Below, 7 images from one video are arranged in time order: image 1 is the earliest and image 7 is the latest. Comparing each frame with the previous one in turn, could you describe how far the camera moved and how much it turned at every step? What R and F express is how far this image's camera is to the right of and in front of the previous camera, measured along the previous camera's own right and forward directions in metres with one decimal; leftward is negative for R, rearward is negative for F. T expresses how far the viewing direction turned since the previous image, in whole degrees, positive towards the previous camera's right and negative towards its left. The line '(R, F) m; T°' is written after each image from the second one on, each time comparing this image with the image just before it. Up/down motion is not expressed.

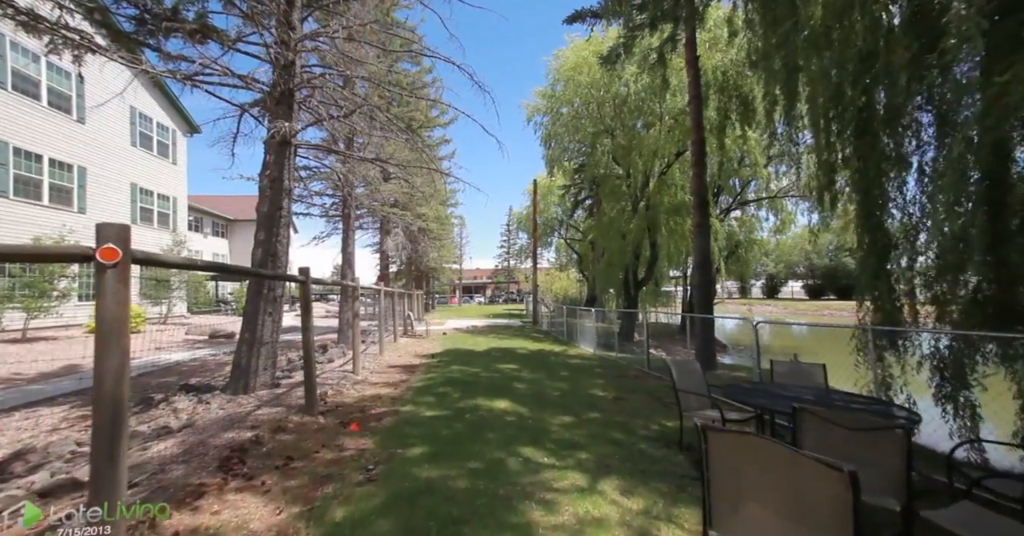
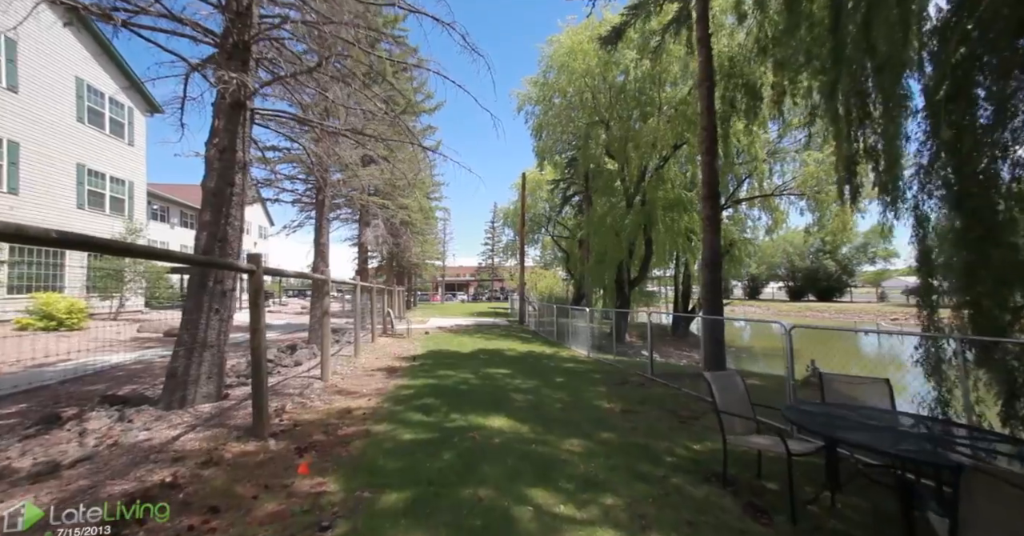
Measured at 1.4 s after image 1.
(-0.1, +0.7) m; +2°
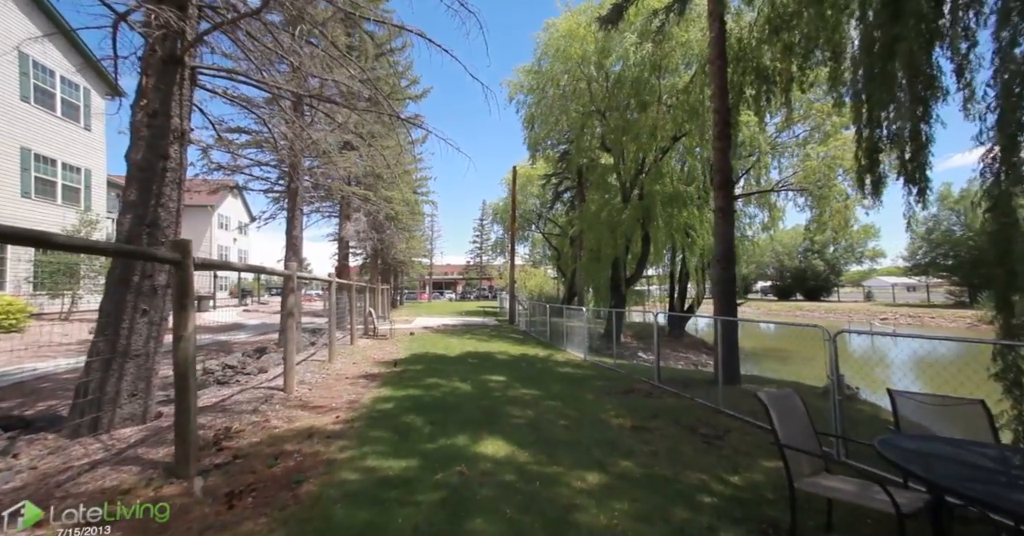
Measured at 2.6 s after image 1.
(-0.1, +0.7) m; +2°
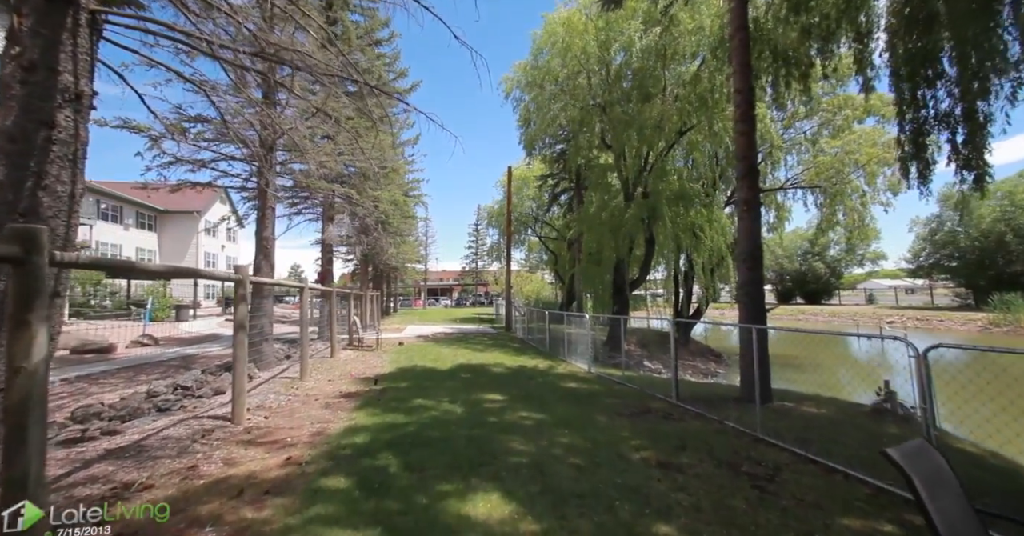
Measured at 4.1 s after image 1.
(0.0, +0.8) m; +1°
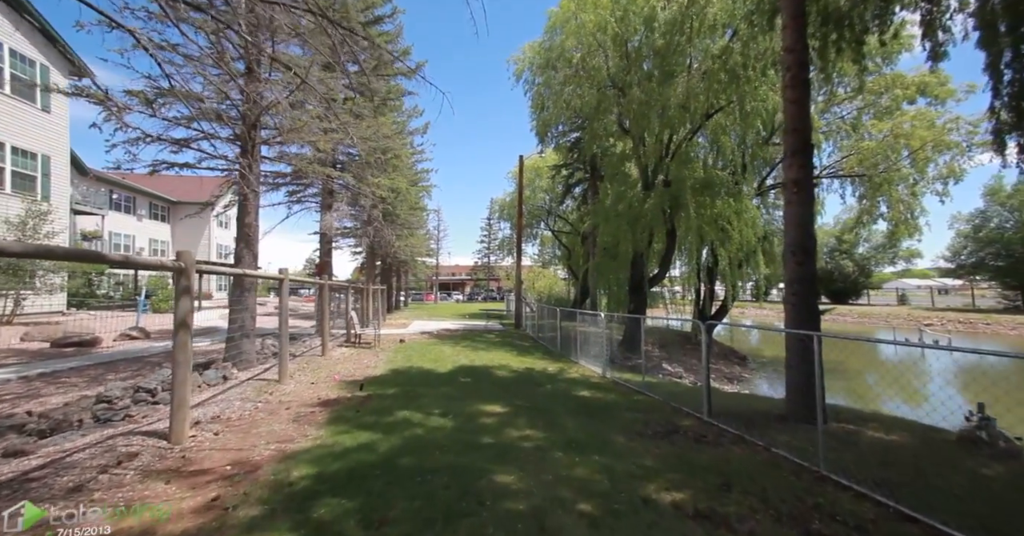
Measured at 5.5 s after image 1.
(+0.1, +0.8) m; -2°
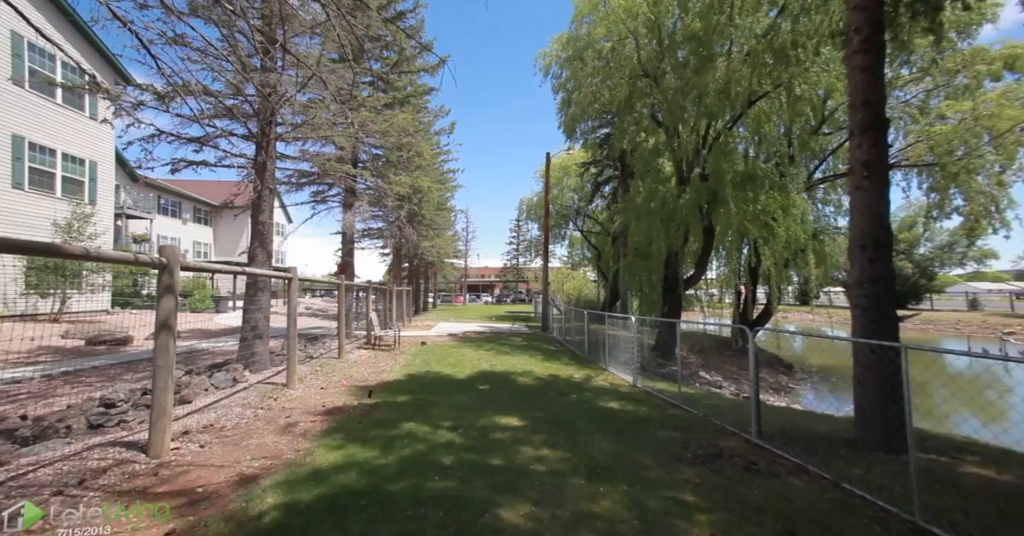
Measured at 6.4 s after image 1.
(+0.1, +0.5) m; -4°
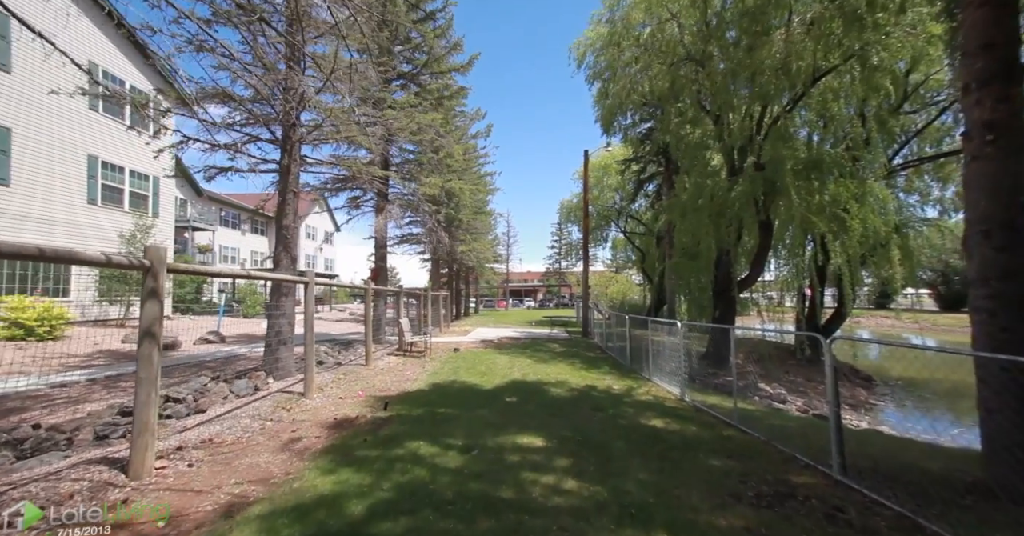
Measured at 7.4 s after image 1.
(+0.2, +0.5) m; -6°
